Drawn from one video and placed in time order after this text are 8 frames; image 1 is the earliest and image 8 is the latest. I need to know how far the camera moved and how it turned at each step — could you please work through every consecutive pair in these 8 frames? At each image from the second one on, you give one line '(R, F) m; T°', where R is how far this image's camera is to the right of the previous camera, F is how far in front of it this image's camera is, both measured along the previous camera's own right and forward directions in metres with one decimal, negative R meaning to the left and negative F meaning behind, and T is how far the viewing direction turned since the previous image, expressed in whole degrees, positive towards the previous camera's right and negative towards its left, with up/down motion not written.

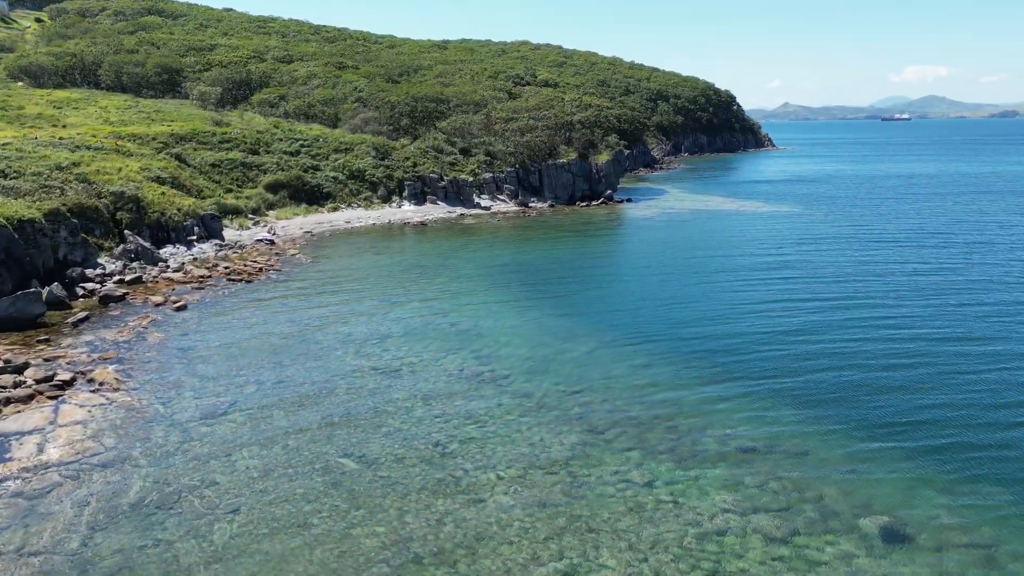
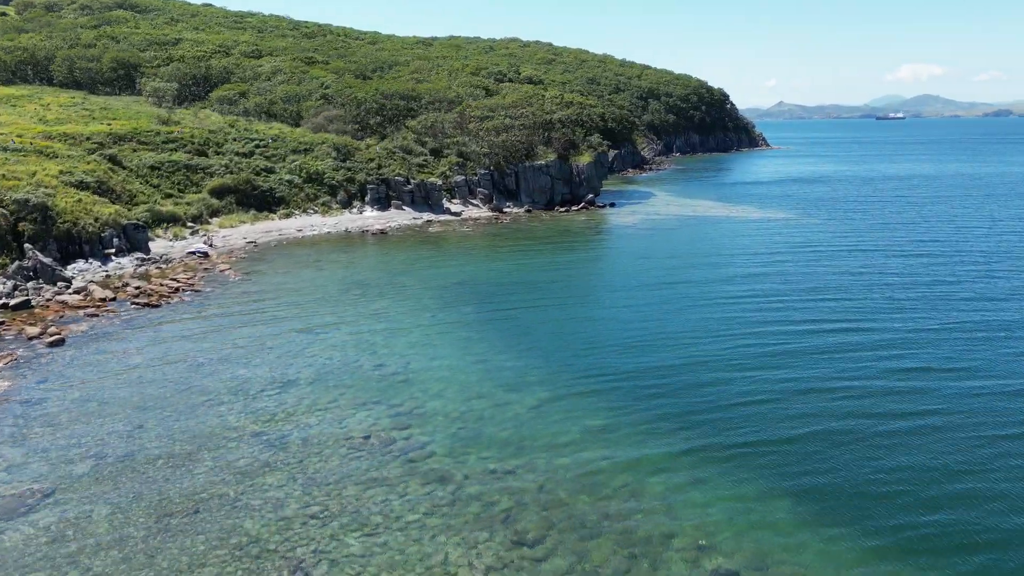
(+1.9, +5.2) m; 0°
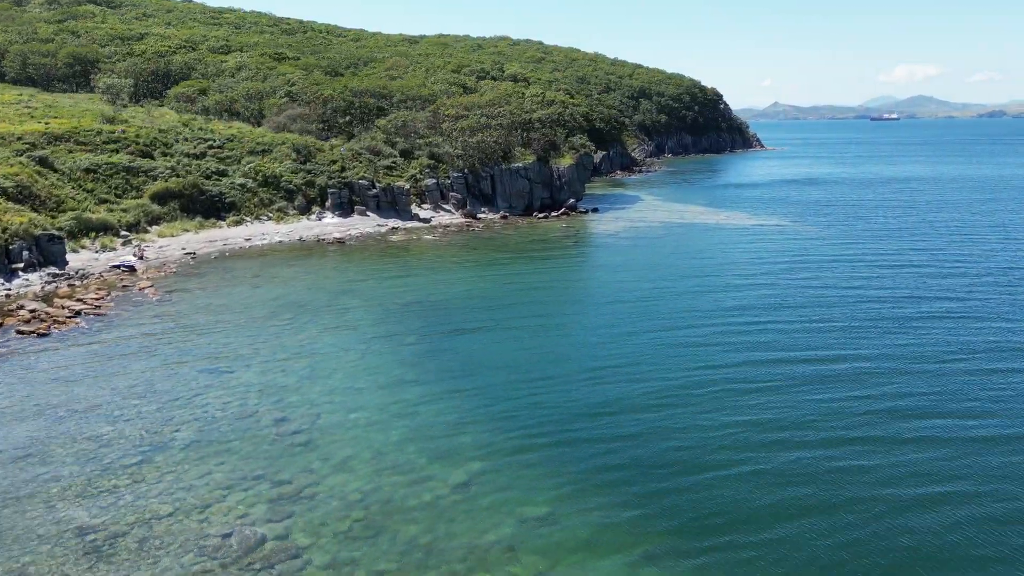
(+1.6, +4.6) m; 0°
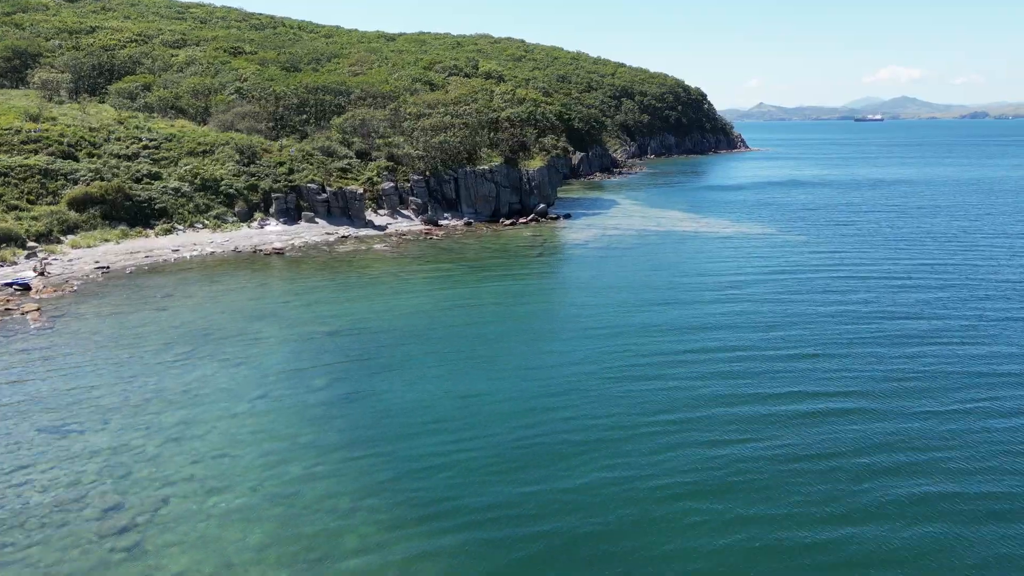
(+1.6, +4.6) m; +1°
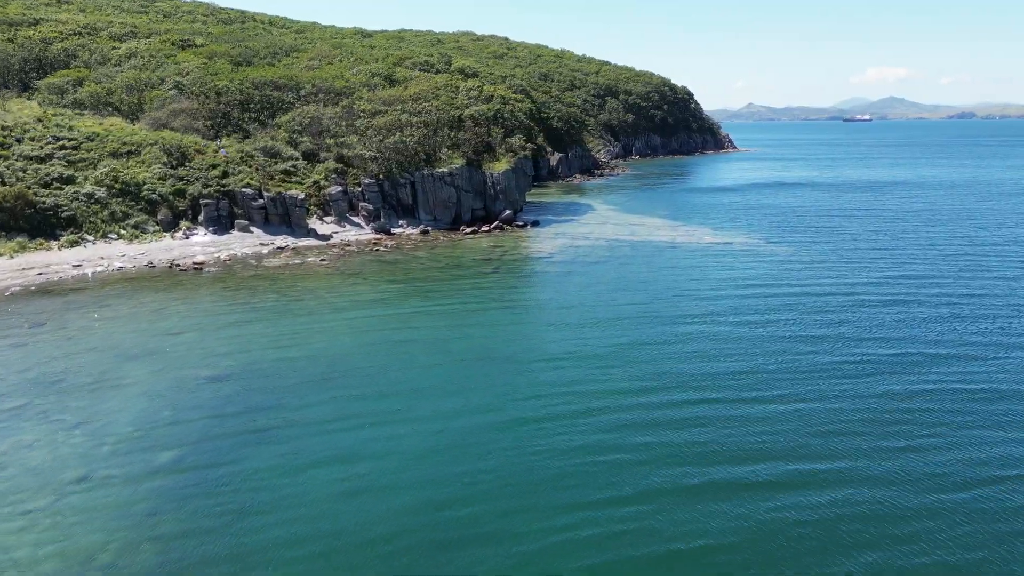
(+1.9, +5.1) m; +1°
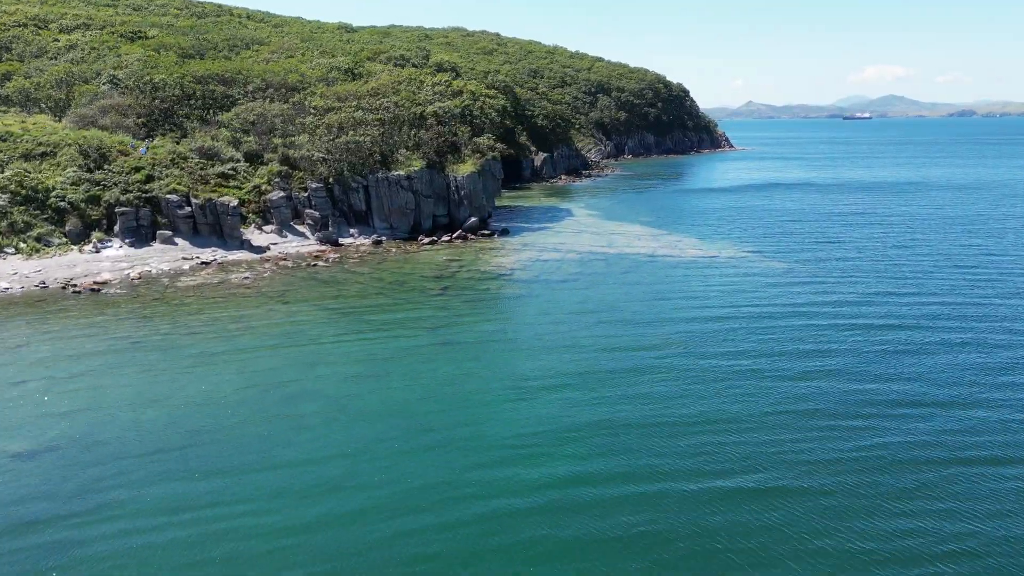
(+2.2, +5.2) m; 0°
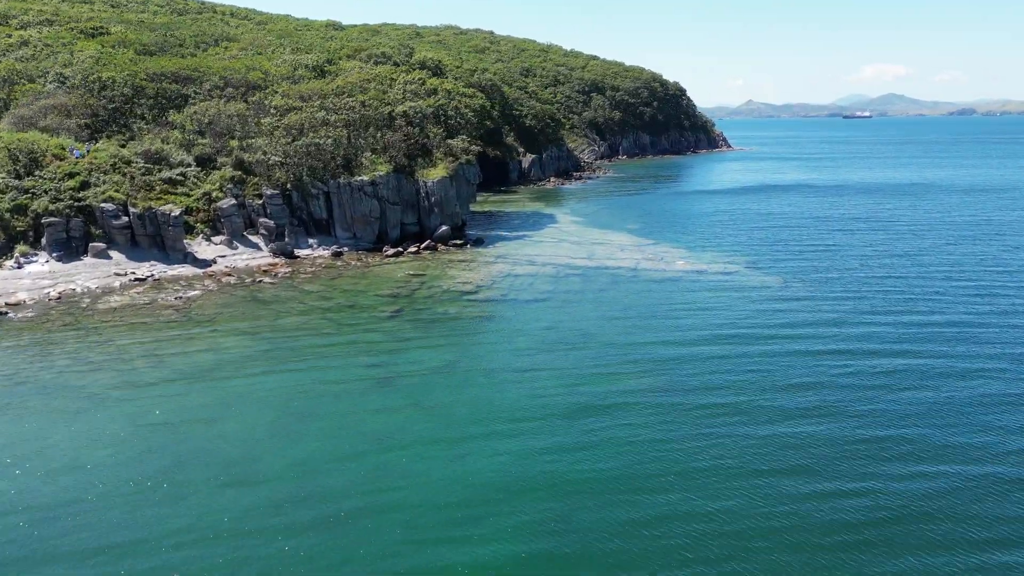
(+1.5, +3.6) m; 0°
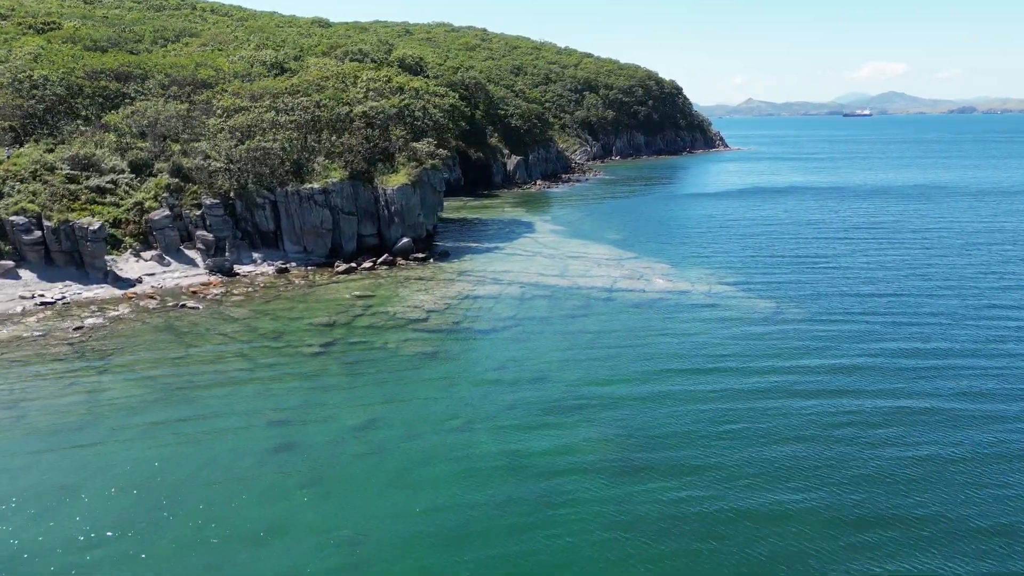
(+1.7, +4.0) m; 0°
